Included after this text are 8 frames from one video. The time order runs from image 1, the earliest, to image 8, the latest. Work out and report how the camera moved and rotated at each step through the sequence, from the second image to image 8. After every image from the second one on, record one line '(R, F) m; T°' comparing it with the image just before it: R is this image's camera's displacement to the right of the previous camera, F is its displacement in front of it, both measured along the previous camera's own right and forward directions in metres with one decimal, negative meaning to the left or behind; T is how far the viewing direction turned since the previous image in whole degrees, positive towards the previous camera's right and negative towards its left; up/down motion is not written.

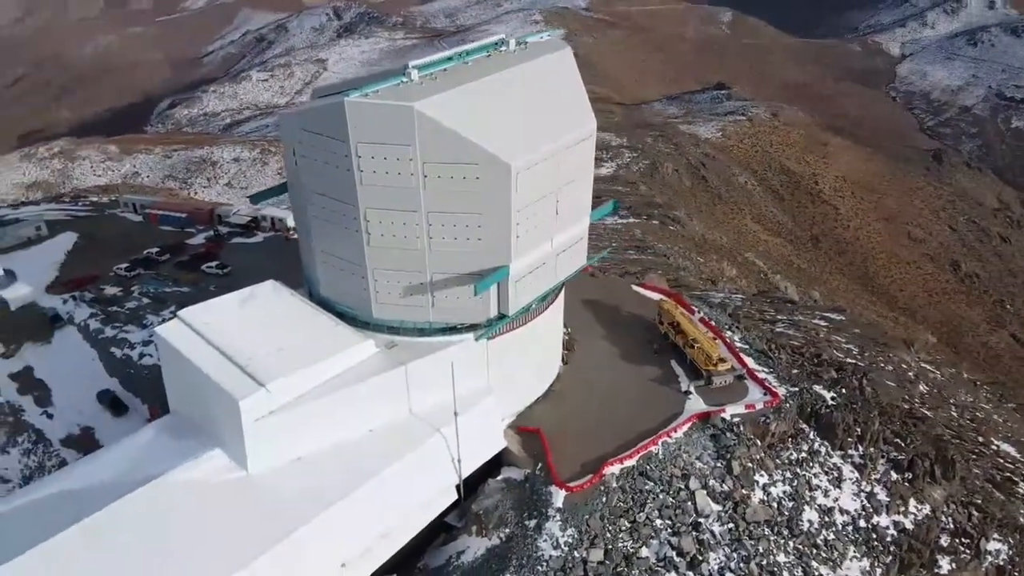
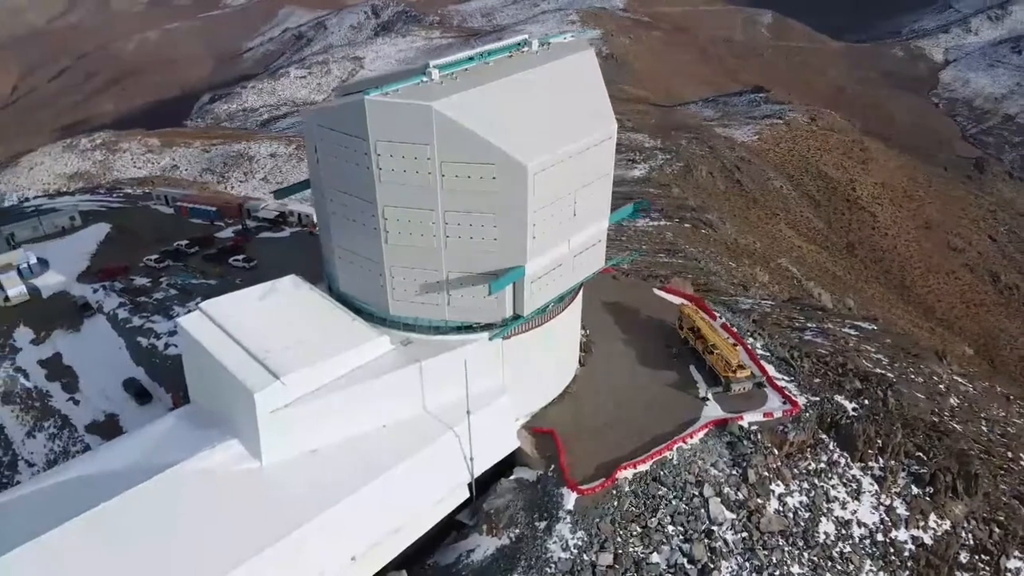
(+0.3, 0.0) m; -2°
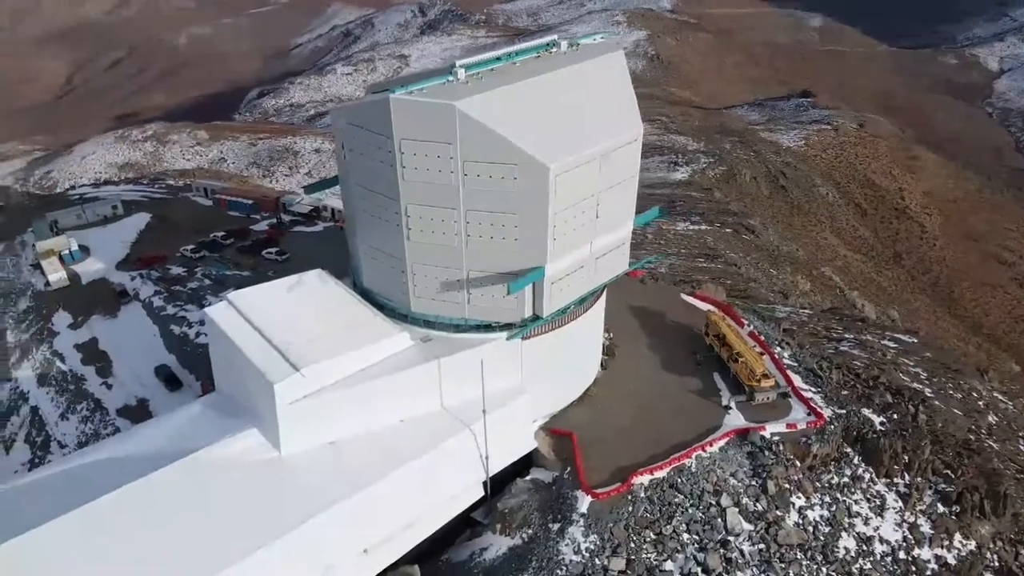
(+0.4, 0.0) m; -3°
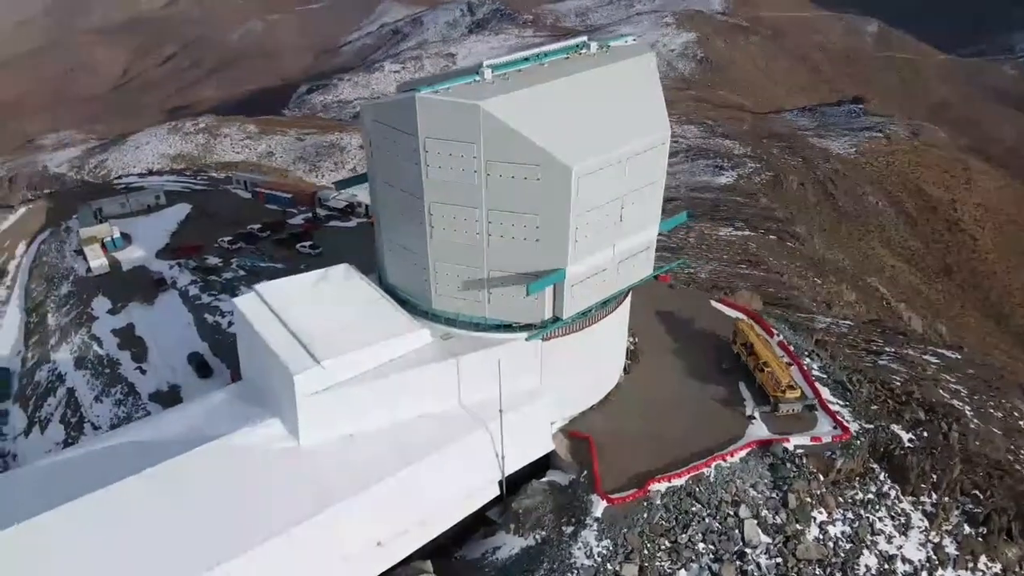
(+0.4, 0.0) m; -3°
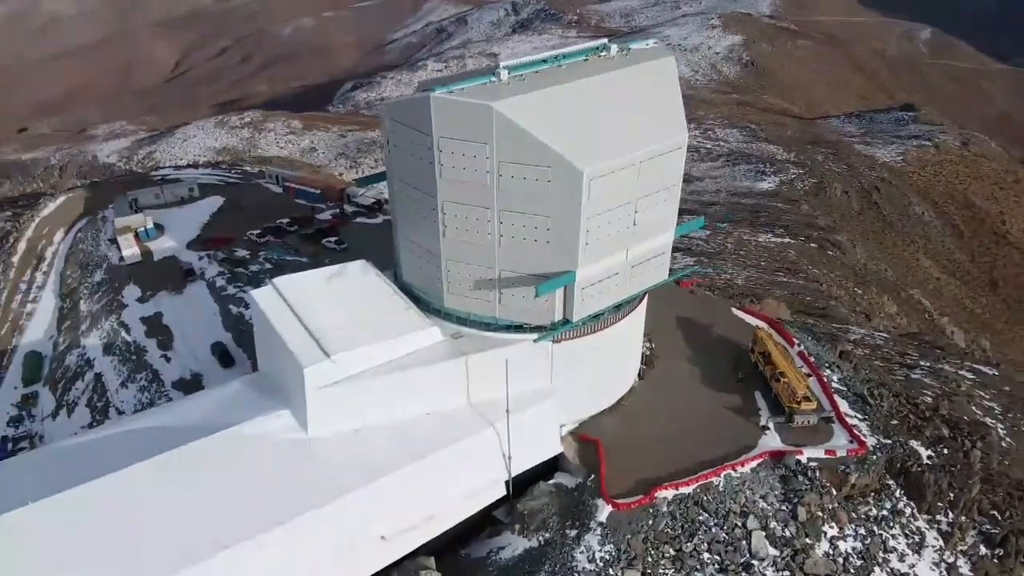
(+0.6, 0.0) m; -3°
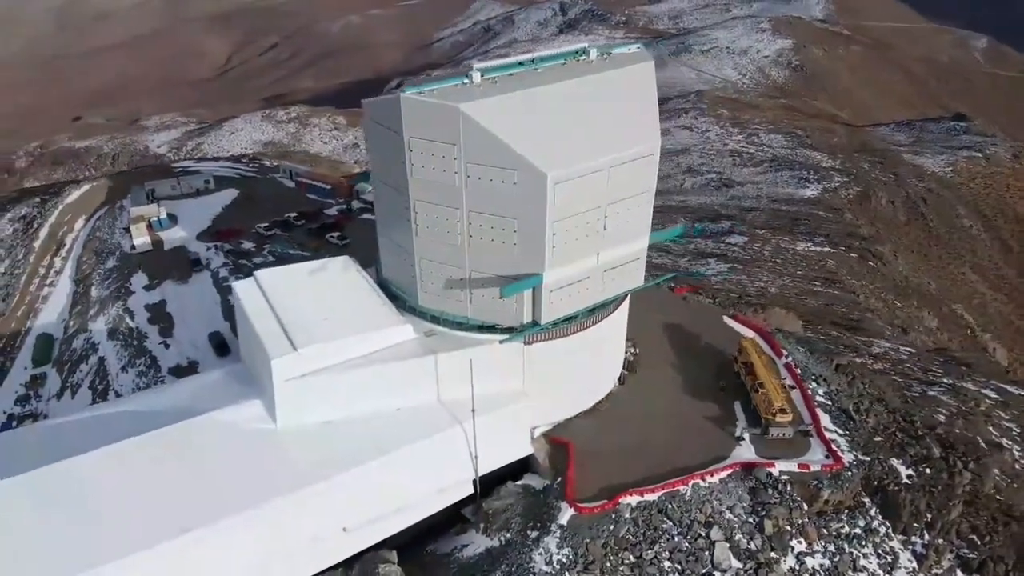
(+1.5, -0.1) m; -3°
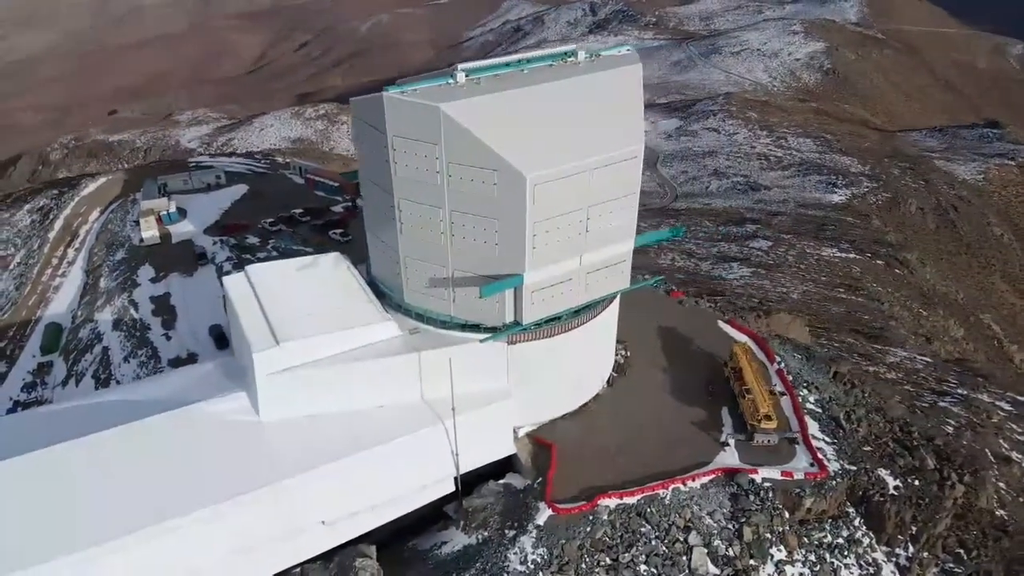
(+0.9, -0.1) m; -2°
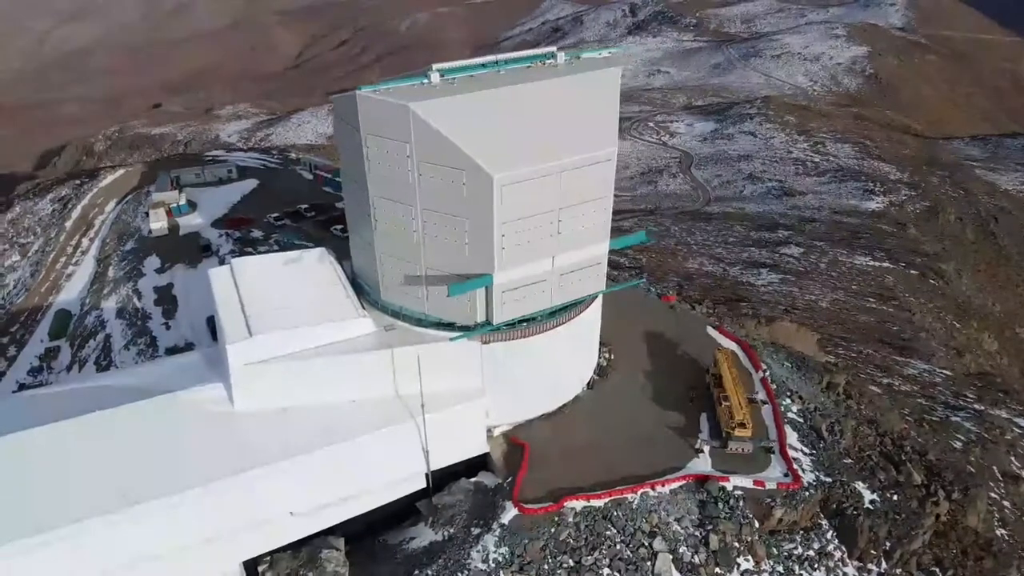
(+1.3, -0.1) m; -3°
